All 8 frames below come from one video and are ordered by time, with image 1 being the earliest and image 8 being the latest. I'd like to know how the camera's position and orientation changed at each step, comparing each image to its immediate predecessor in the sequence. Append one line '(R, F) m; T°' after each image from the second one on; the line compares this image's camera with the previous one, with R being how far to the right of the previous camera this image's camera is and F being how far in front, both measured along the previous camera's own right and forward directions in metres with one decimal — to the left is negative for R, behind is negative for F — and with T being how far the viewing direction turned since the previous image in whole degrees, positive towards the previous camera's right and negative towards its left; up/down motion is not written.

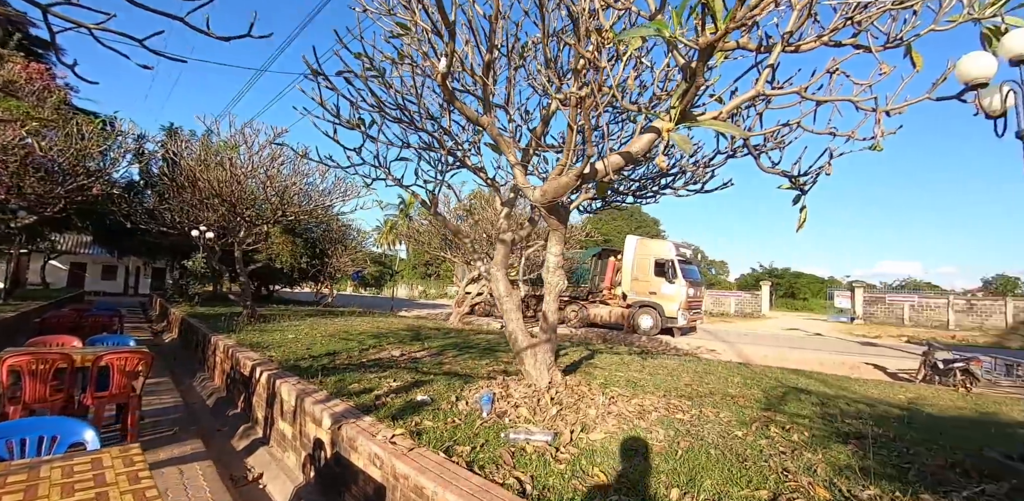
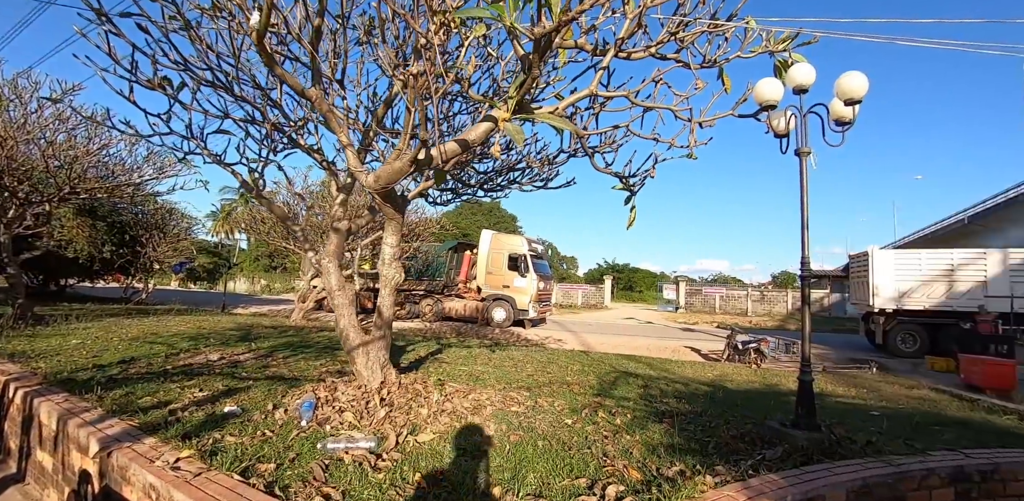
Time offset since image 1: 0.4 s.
(+0.8, +0.7) m; +16°
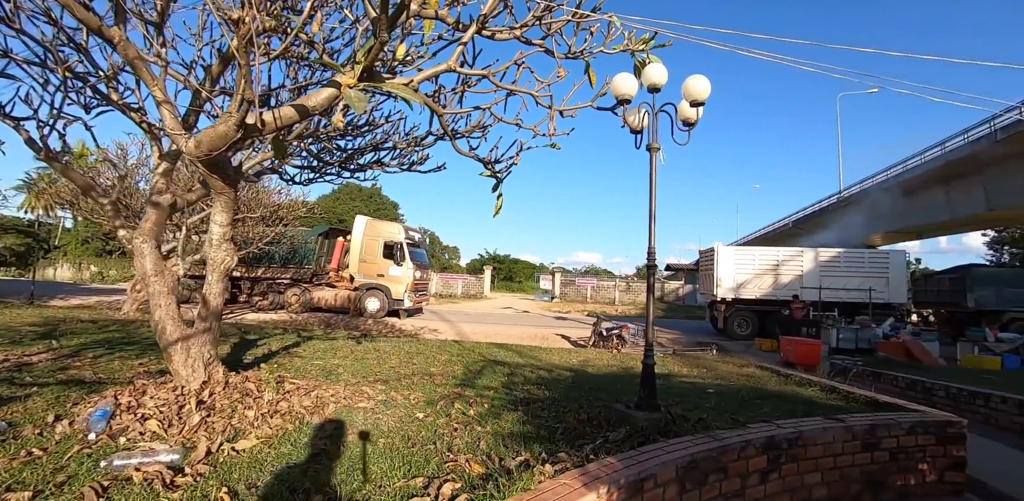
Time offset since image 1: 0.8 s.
(+0.6, +0.5) m; +14°
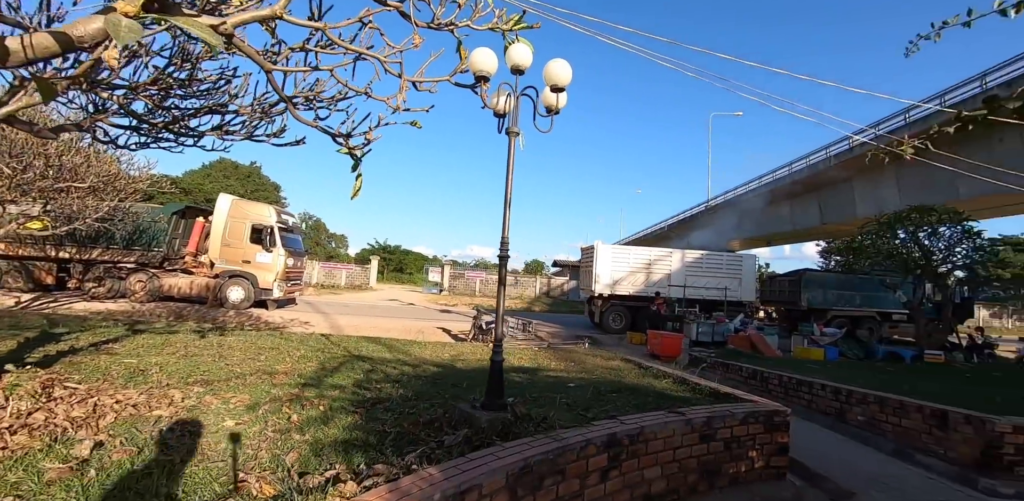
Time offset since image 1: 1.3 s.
(+0.7, +0.6) m; +12°
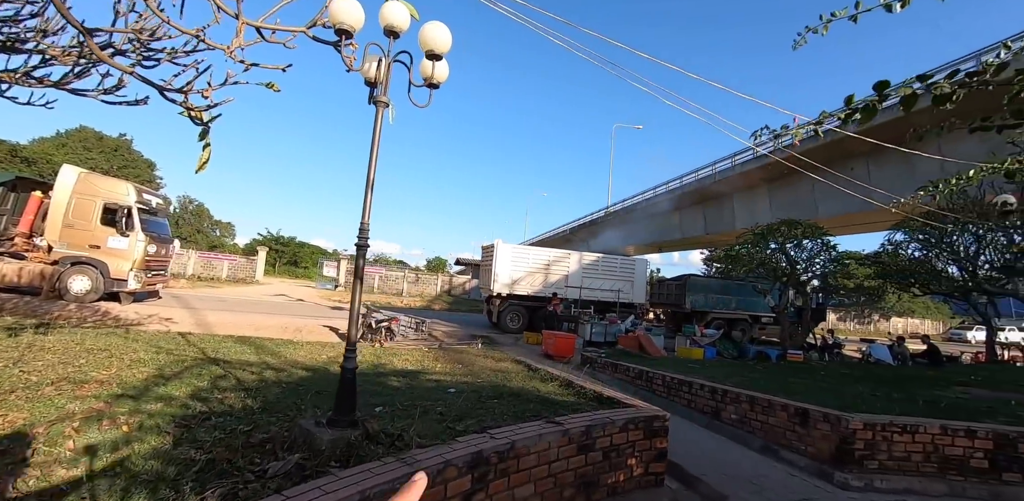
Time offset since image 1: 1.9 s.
(+0.4, +0.6) m; +11°
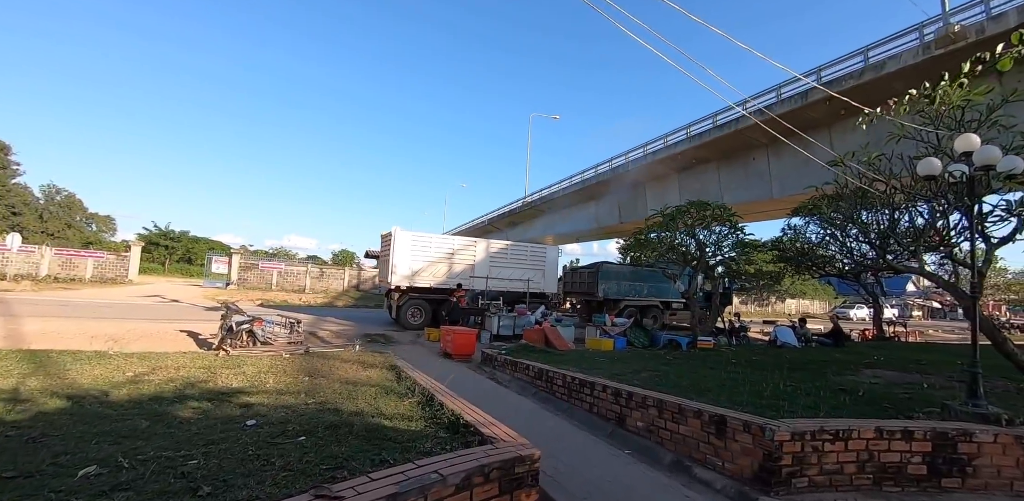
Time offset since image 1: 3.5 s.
(+0.9, +1.6) m; +9°
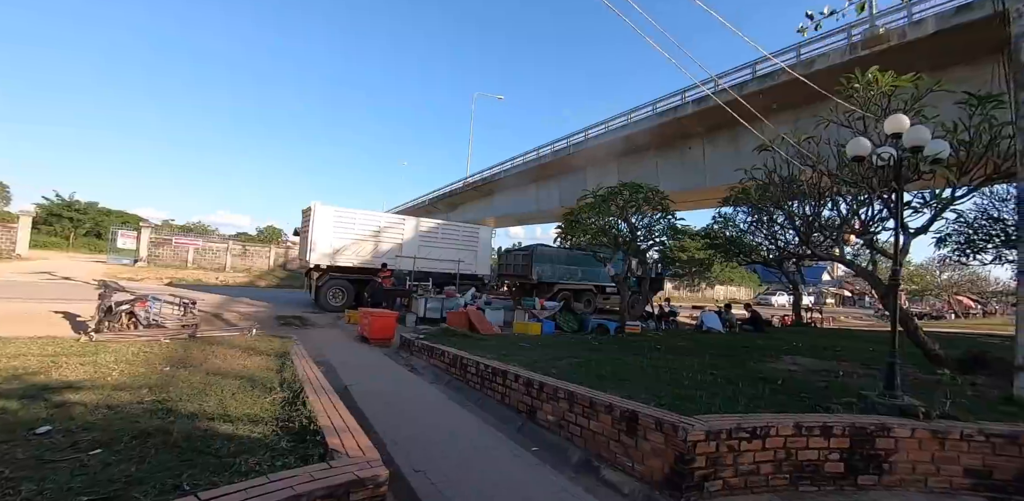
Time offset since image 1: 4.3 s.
(+0.5, +0.7) m; +7°
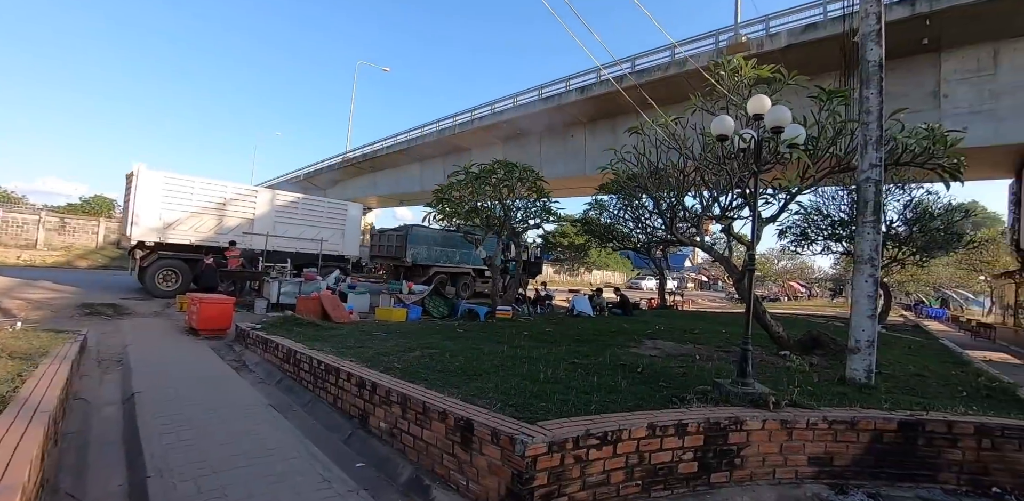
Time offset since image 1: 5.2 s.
(+0.5, +0.7) m; +14°
